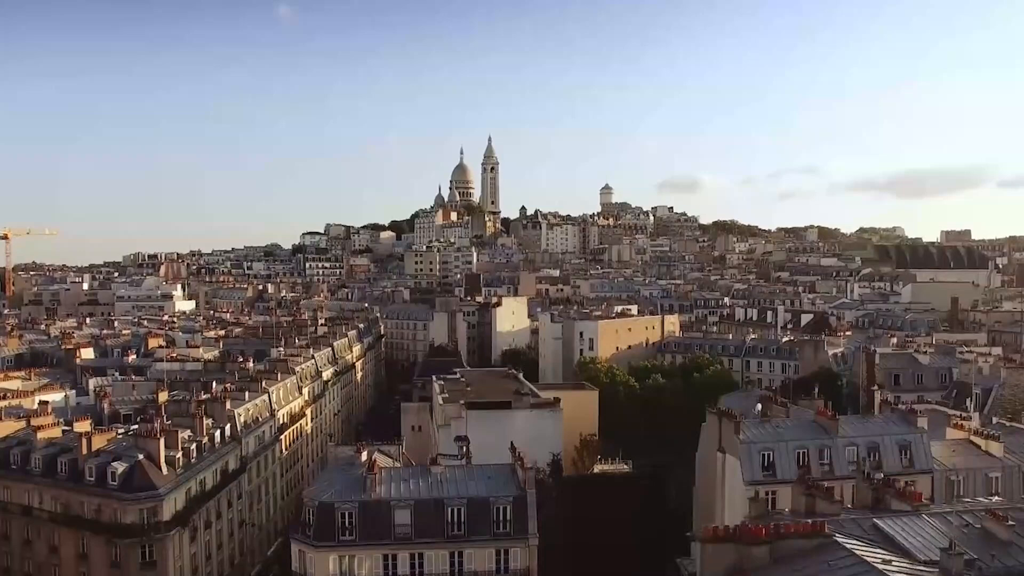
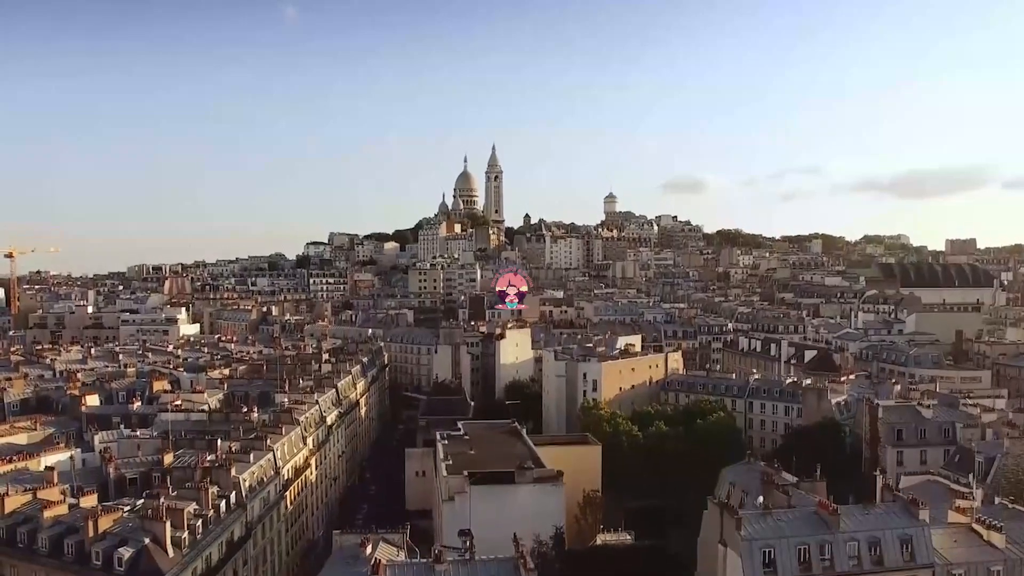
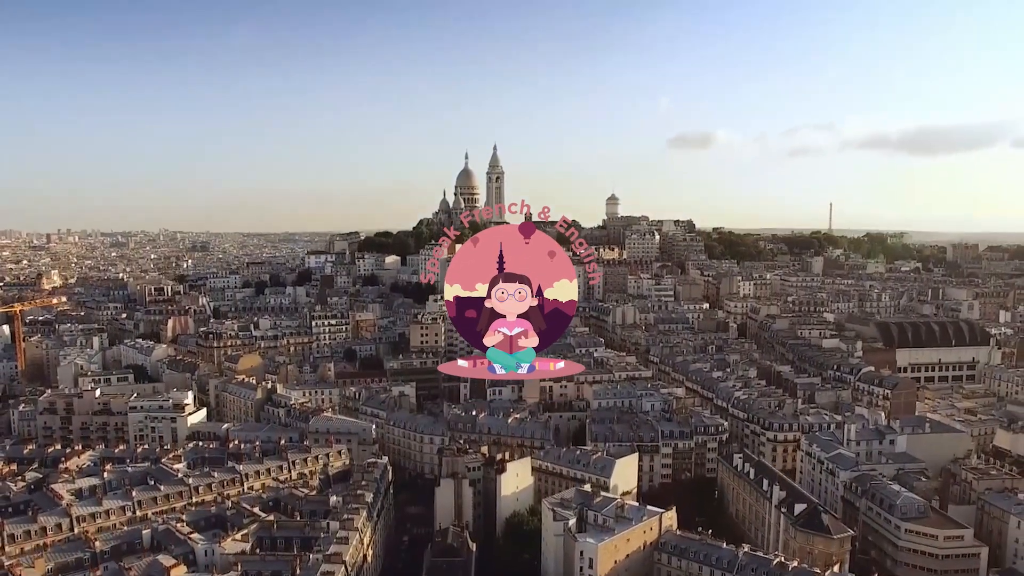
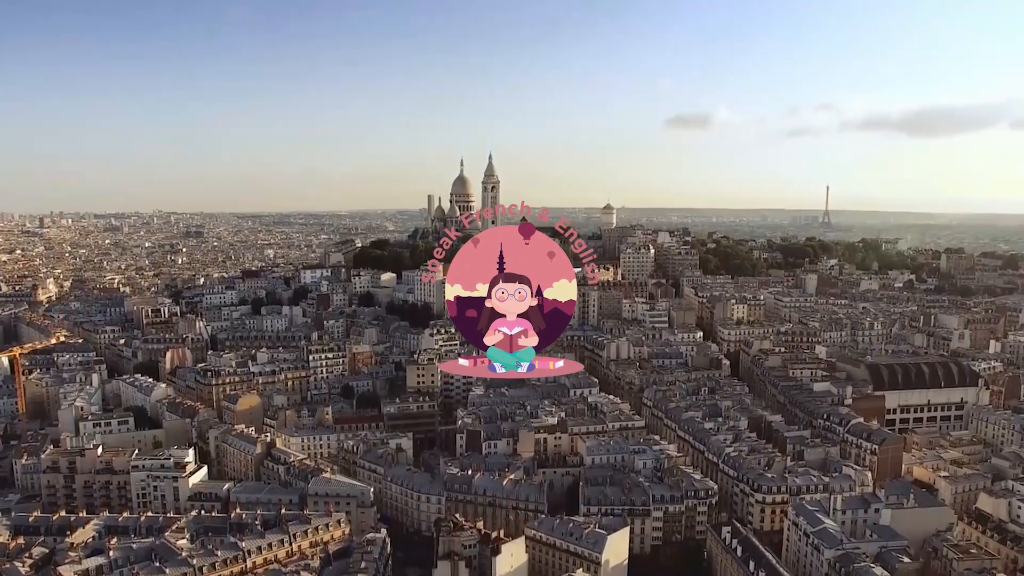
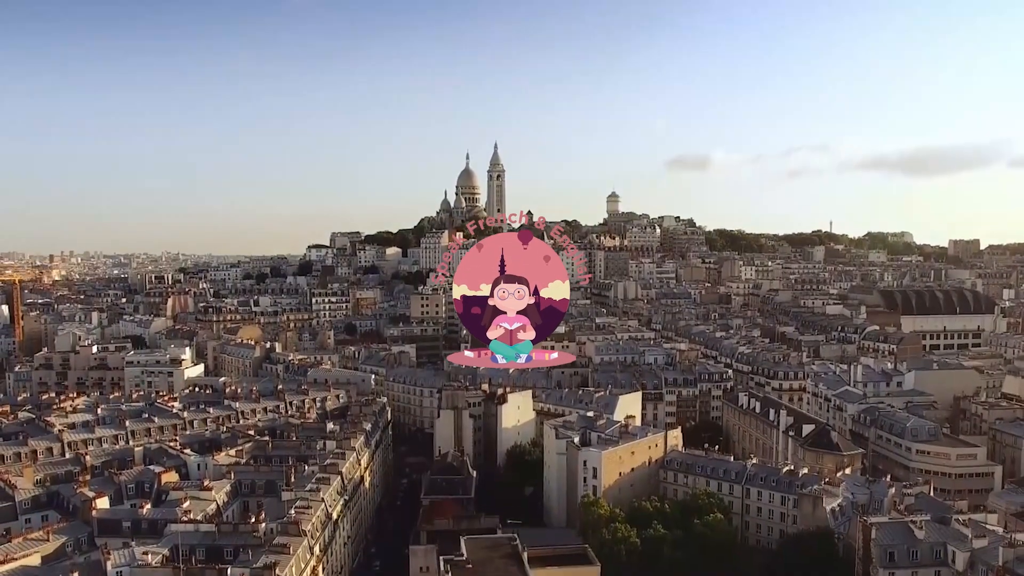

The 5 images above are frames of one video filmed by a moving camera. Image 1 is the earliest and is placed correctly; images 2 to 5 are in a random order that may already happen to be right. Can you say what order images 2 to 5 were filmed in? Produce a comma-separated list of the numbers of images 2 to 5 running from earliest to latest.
2, 5, 3, 4
